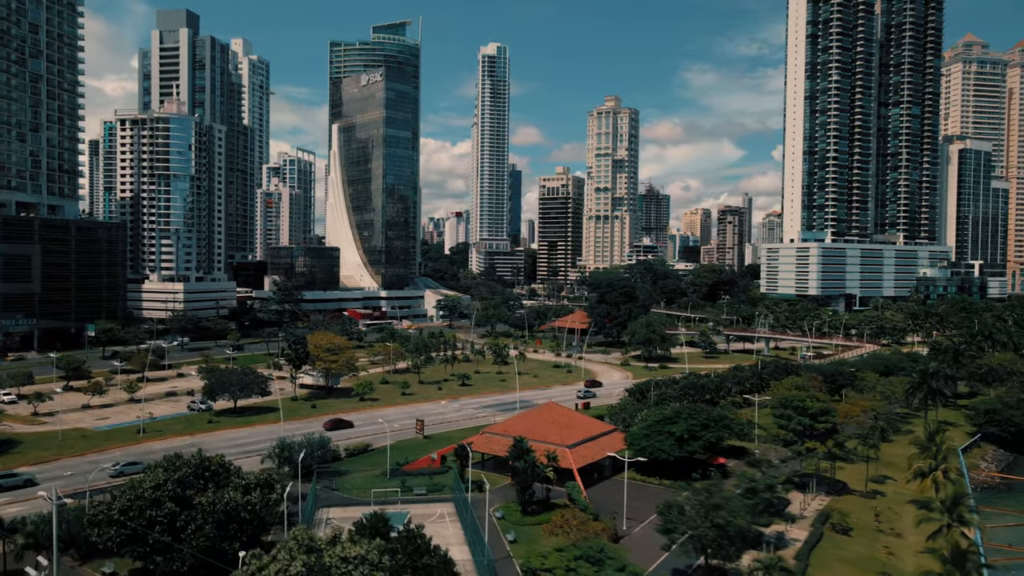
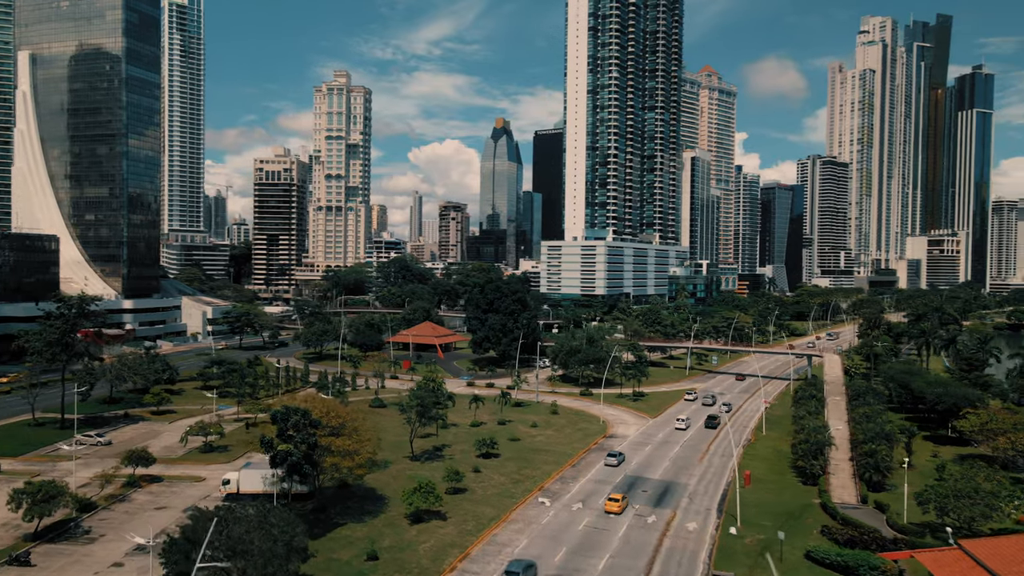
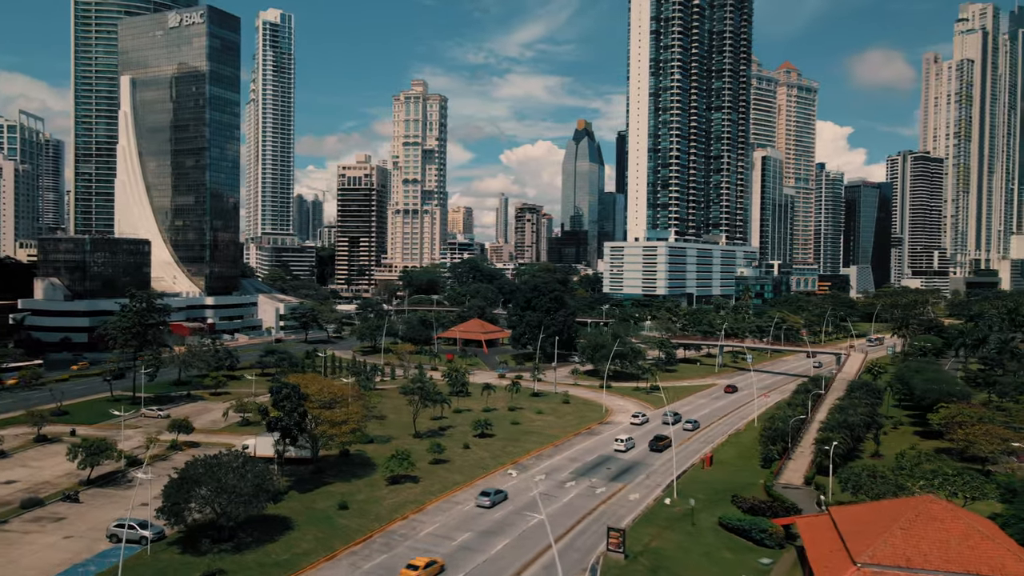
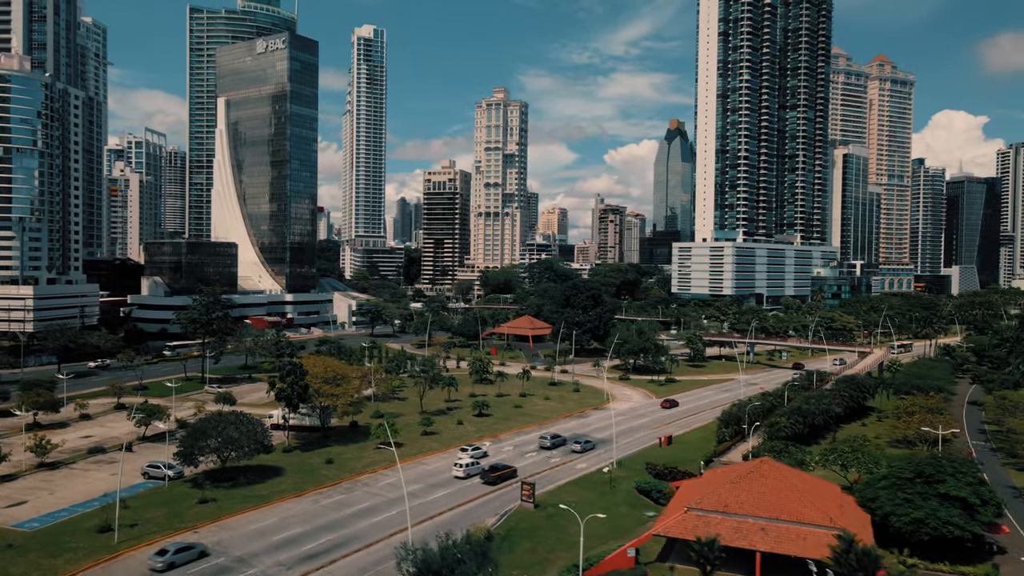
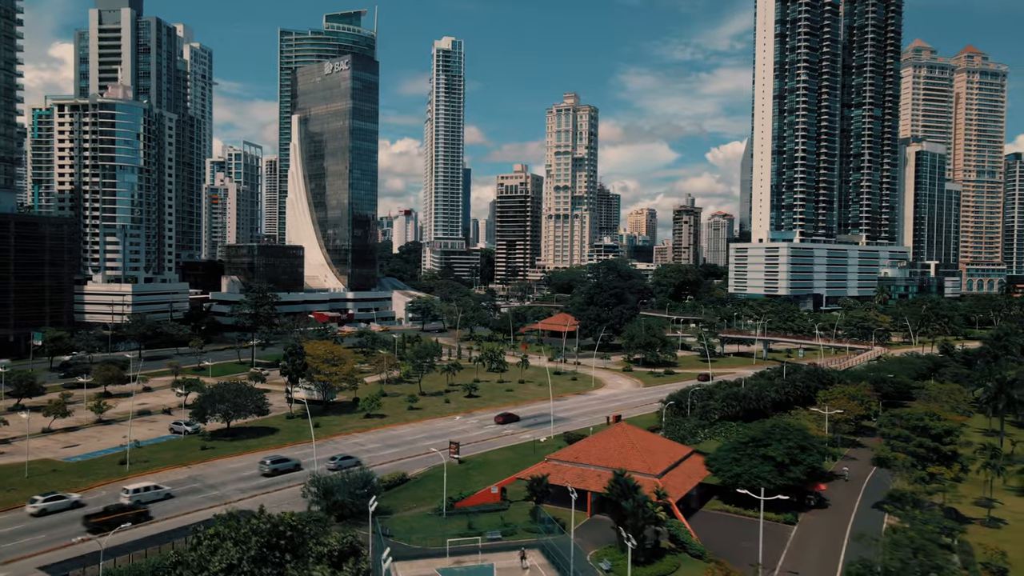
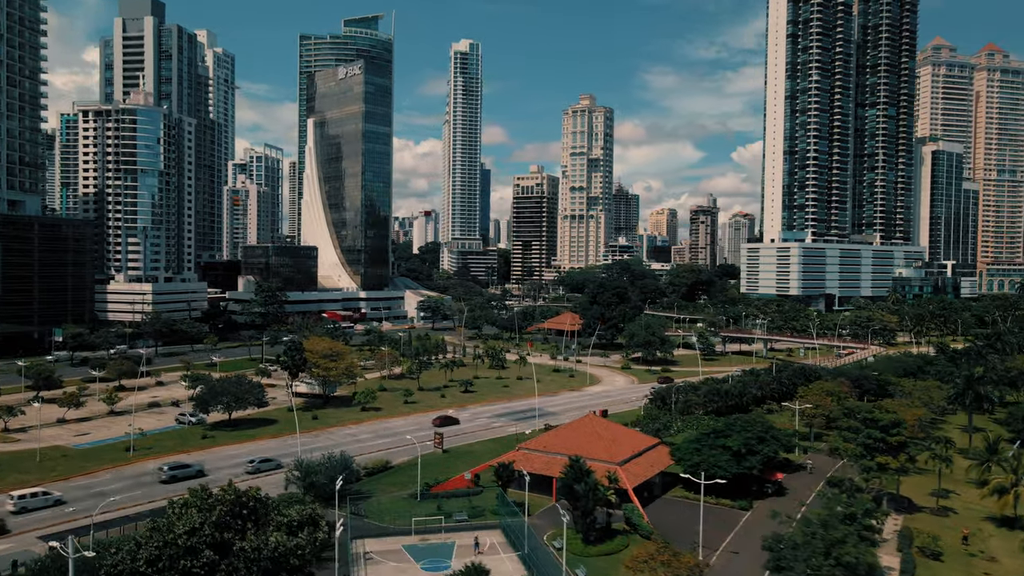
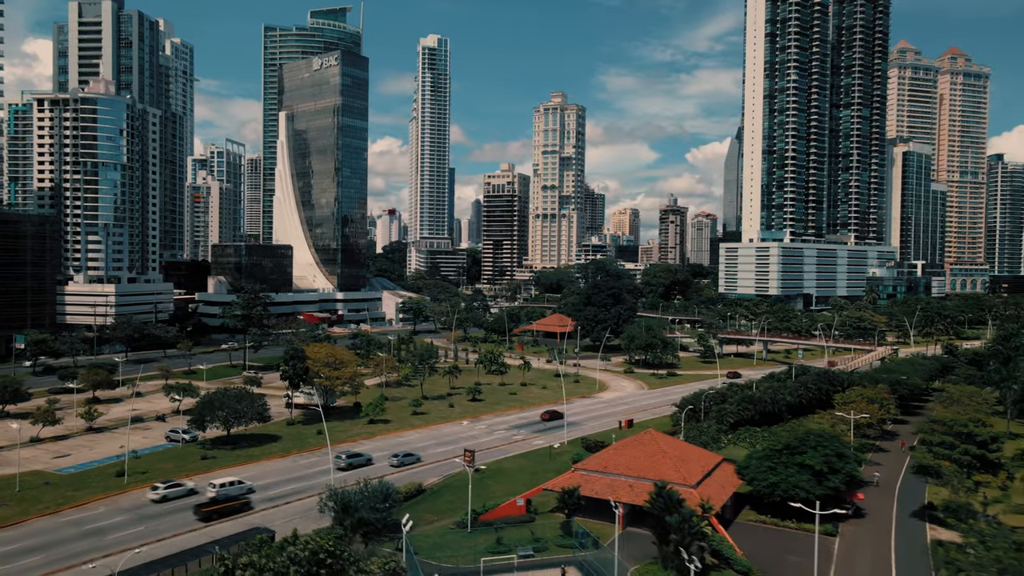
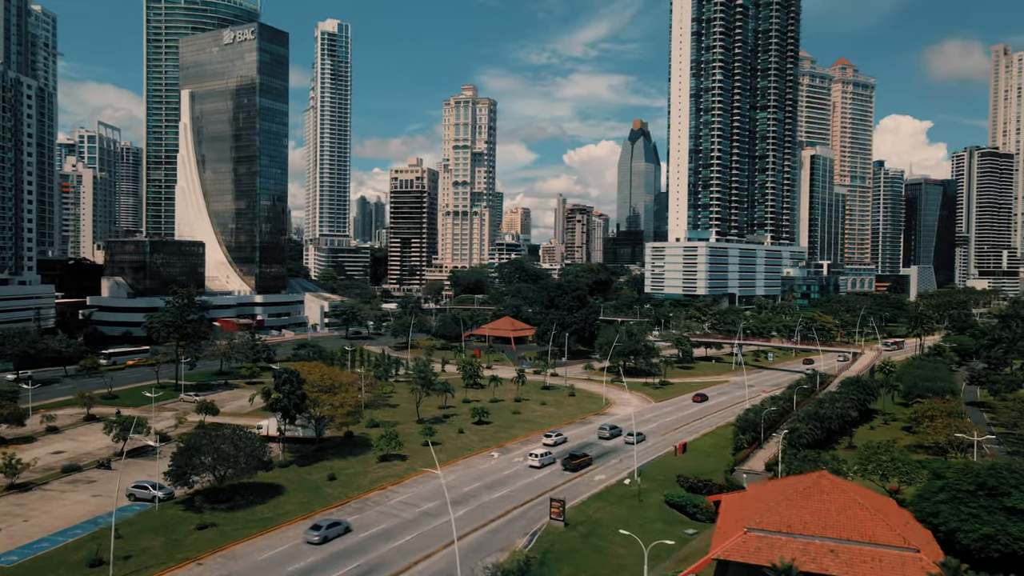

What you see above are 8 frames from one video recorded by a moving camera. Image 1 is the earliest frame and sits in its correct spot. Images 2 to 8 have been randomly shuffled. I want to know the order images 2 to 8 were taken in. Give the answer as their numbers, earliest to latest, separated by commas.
6, 5, 7, 4, 8, 3, 2
